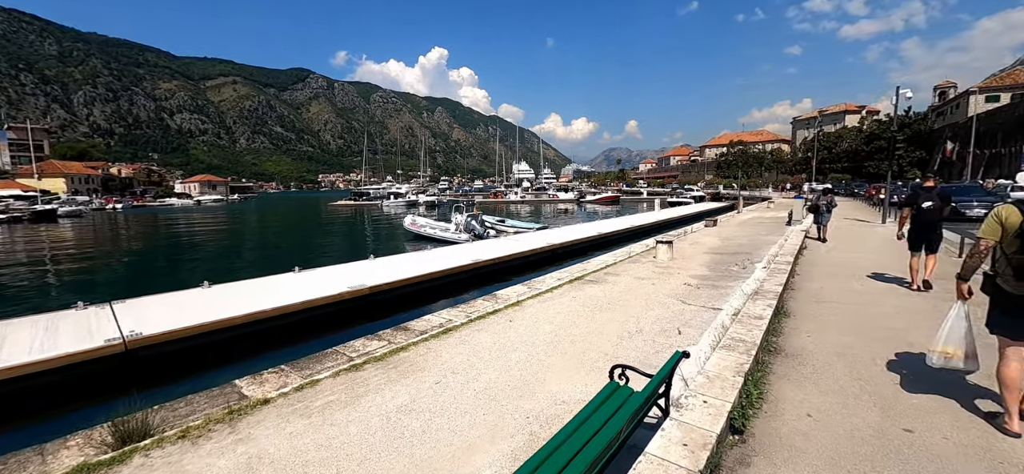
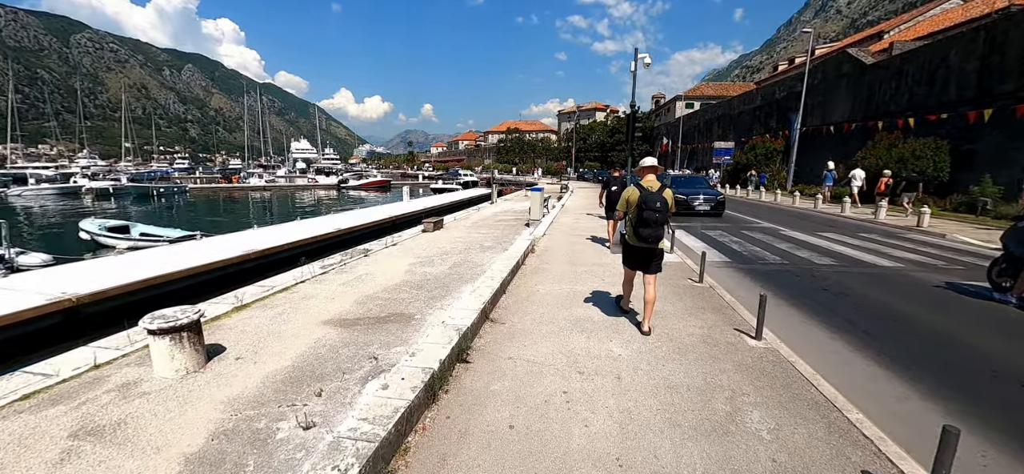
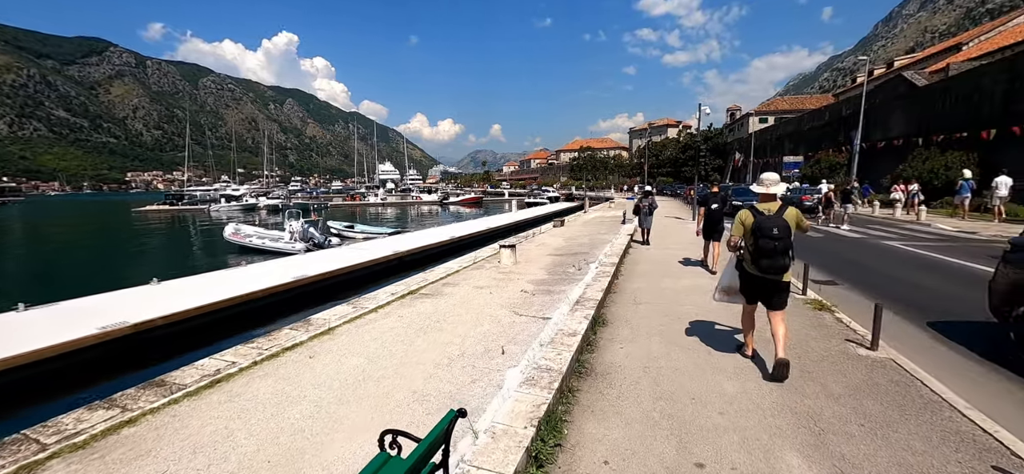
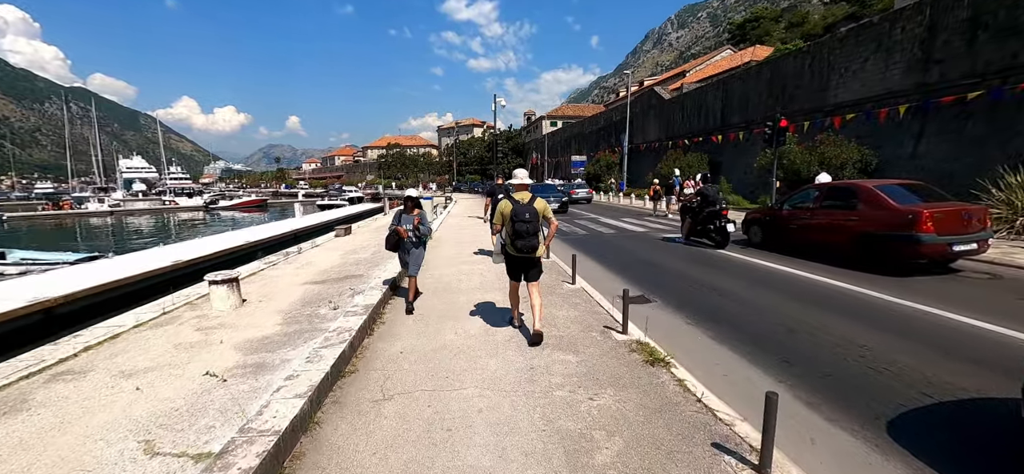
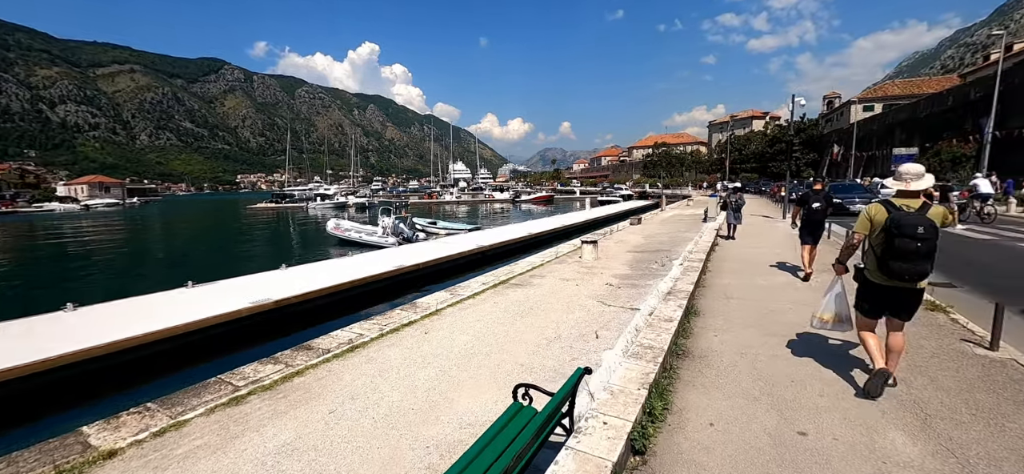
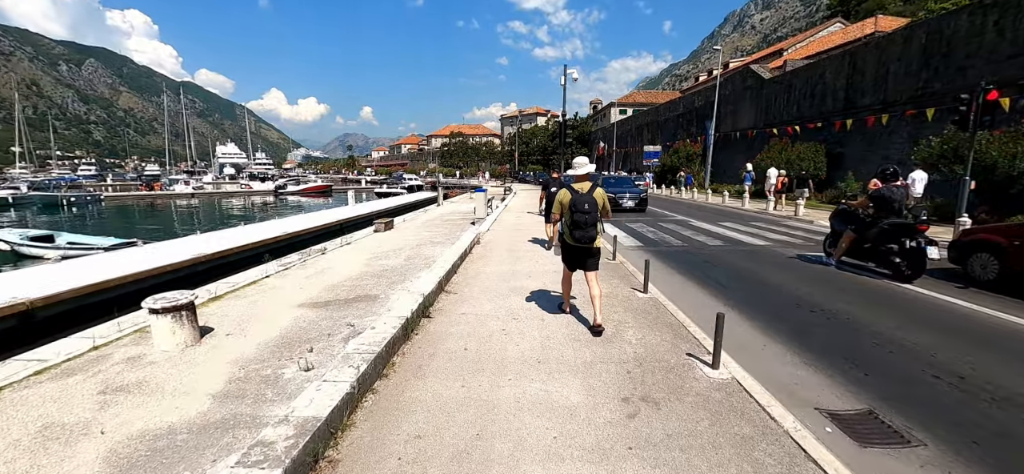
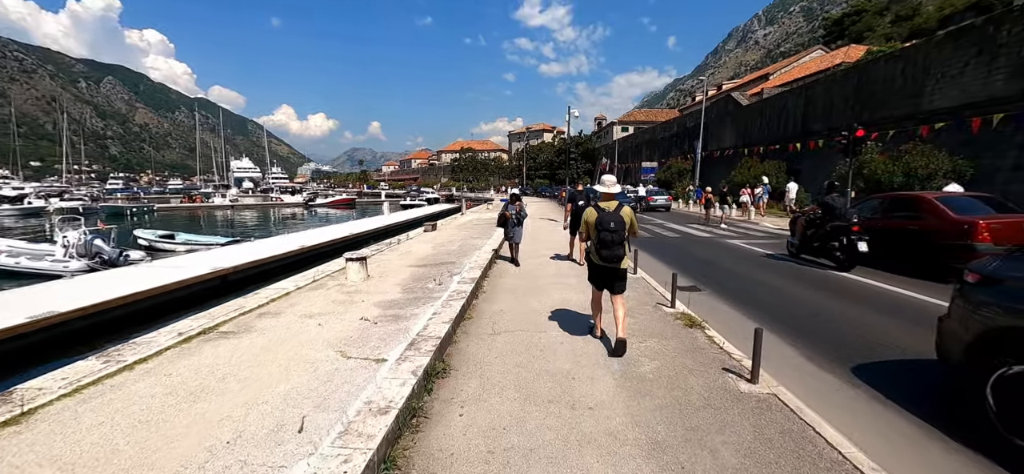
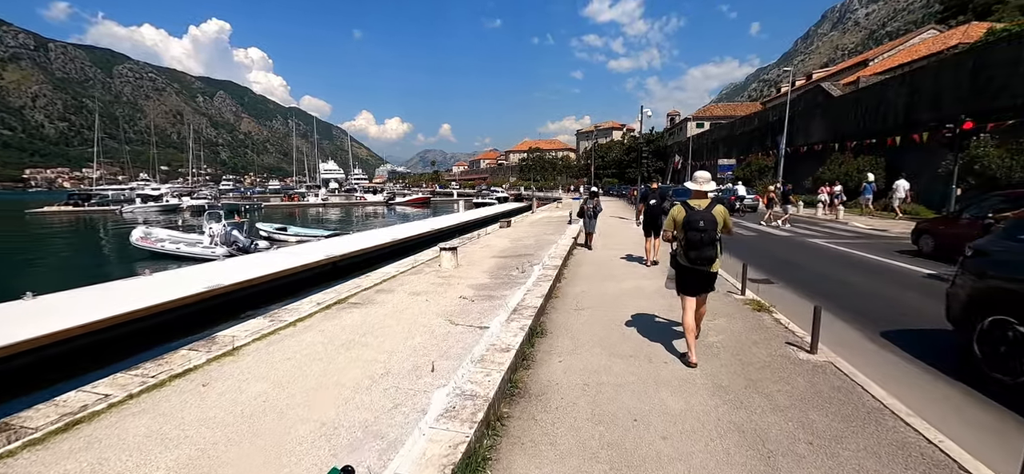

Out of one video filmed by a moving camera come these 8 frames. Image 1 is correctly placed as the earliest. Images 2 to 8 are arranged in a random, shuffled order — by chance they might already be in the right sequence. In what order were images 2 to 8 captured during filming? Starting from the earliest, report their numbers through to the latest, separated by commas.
5, 3, 8, 7, 4, 6, 2
